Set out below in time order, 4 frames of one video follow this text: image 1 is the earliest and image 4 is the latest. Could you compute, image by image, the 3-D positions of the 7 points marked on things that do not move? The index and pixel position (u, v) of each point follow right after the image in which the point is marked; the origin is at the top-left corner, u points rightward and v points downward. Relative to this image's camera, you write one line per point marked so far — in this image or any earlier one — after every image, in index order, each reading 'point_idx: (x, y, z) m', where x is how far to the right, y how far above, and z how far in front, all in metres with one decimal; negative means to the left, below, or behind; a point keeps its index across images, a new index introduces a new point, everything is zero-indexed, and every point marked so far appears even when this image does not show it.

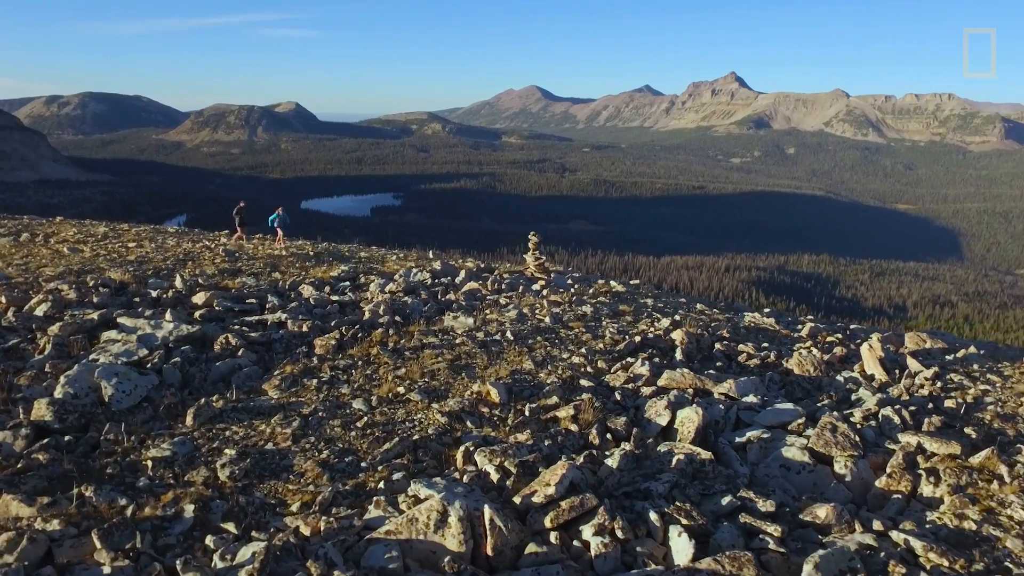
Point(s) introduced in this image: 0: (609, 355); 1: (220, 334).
0: (+1.9, -1.4, +14.1) m
1: (-5.3, -0.8, +13.0) m
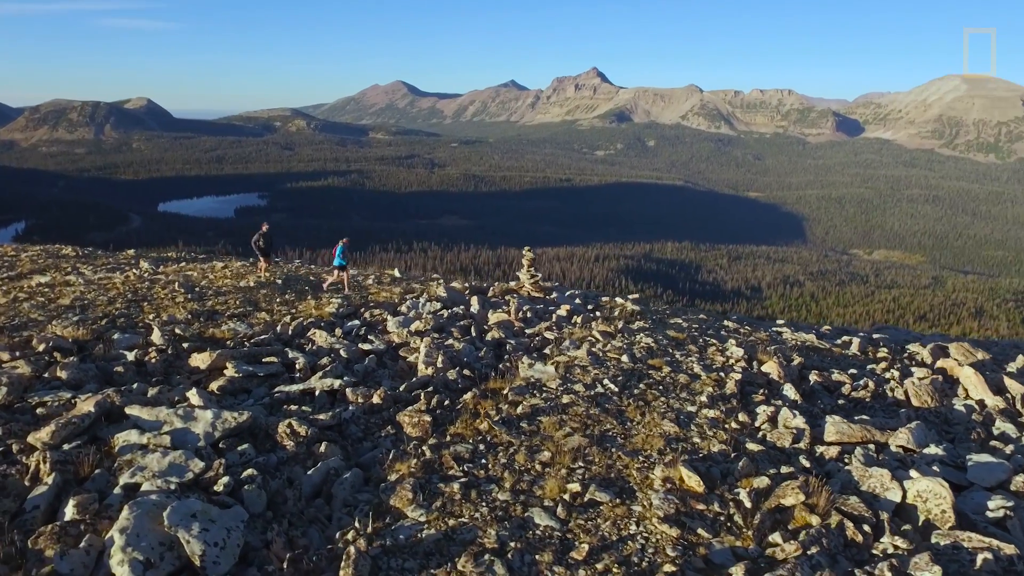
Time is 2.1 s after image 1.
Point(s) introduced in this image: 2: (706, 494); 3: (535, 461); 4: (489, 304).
0: (+3.7, -2.0, +12.0) m
1: (-3.2, -1.8, +9.7) m
2: (+2.3, -2.5, +8.5) m
3: (+0.3, -2.2, +9.2) m
4: (-0.6, -0.4, +18.8) m
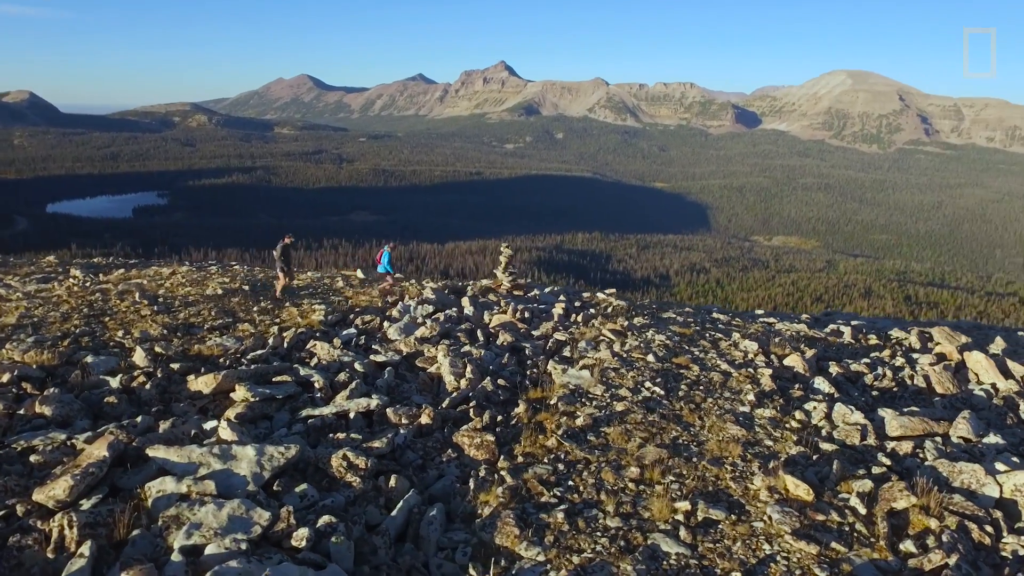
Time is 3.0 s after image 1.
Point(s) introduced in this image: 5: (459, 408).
0: (+4.4, -1.9, +11.6) m
1: (-2.2, -1.9, +8.4) m
2: (+3.4, -2.4, +8.0) m
3: (+1.3, -2.3, +8.4) m
4: (-0.8, -0.3, +17.8) m
5: (-0.7, -1.7, +10.0) m
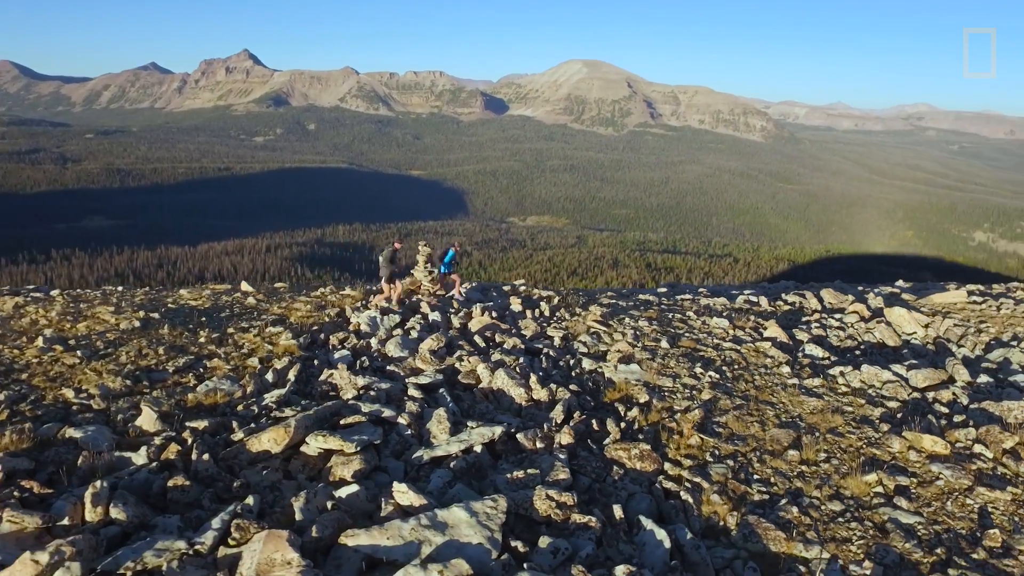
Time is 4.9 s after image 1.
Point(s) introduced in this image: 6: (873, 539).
0: (+5.2, -1.4, +12.4) m
1: (0.0, -2.1, +7.3) m
2: (+5.5, -2.1, +8.7) m
3: (+3.3, -2.1, +8.4) m
4: (-1.8, -0.4, +16.5) m
5: (+0.8, -1.7, +9.2) m
6: (+3.5, -2.4, +6.7) m
